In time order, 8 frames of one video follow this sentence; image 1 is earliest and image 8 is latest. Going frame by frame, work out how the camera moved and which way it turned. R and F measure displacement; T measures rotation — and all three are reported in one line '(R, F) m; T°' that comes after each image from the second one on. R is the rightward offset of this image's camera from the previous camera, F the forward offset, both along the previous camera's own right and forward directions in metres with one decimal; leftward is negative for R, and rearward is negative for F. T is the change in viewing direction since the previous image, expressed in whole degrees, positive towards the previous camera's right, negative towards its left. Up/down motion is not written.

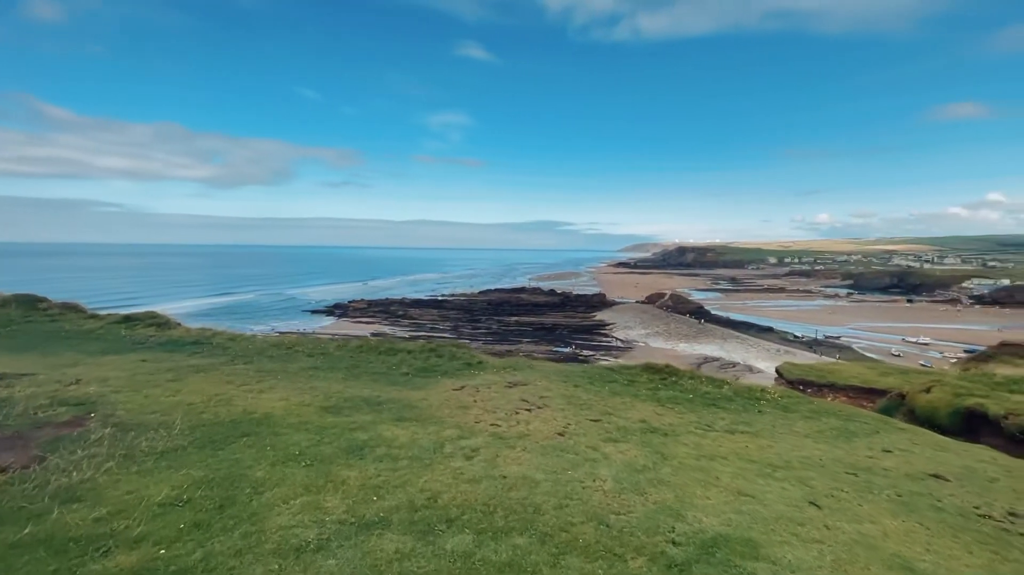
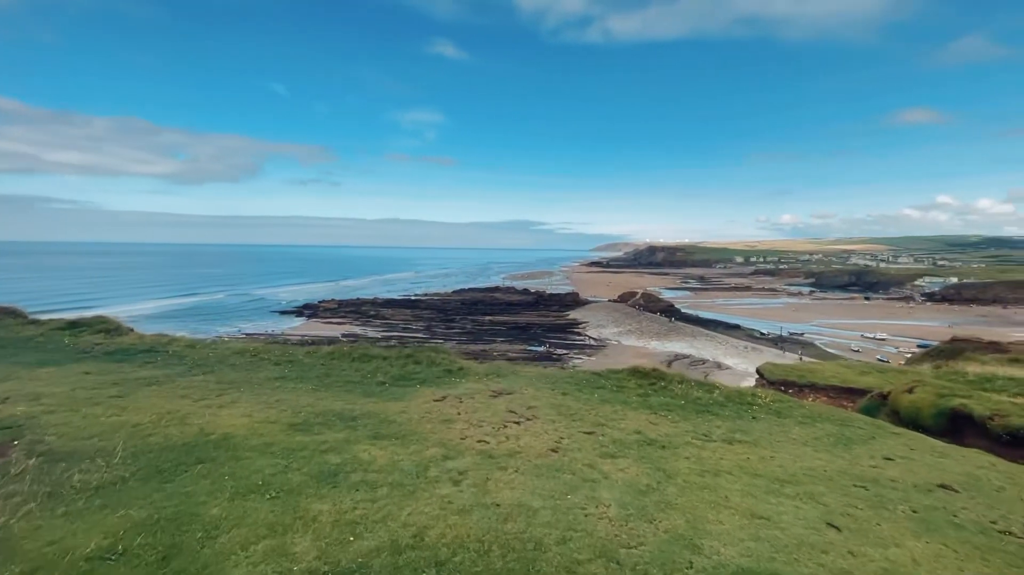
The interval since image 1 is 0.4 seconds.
(-0.1, +0.3) m; +3°
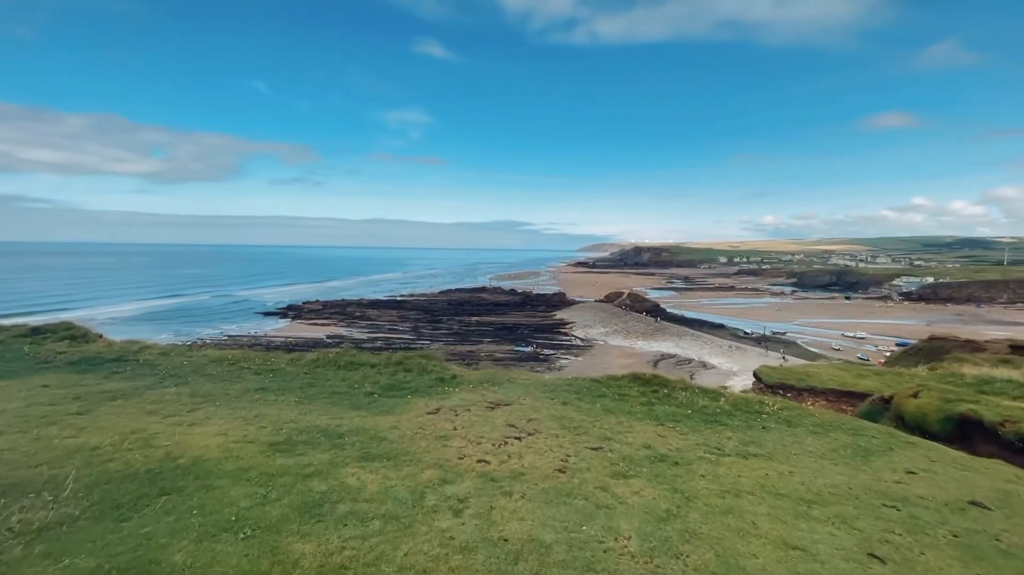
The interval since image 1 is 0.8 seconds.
(-0.1, +0.3) m; +2°
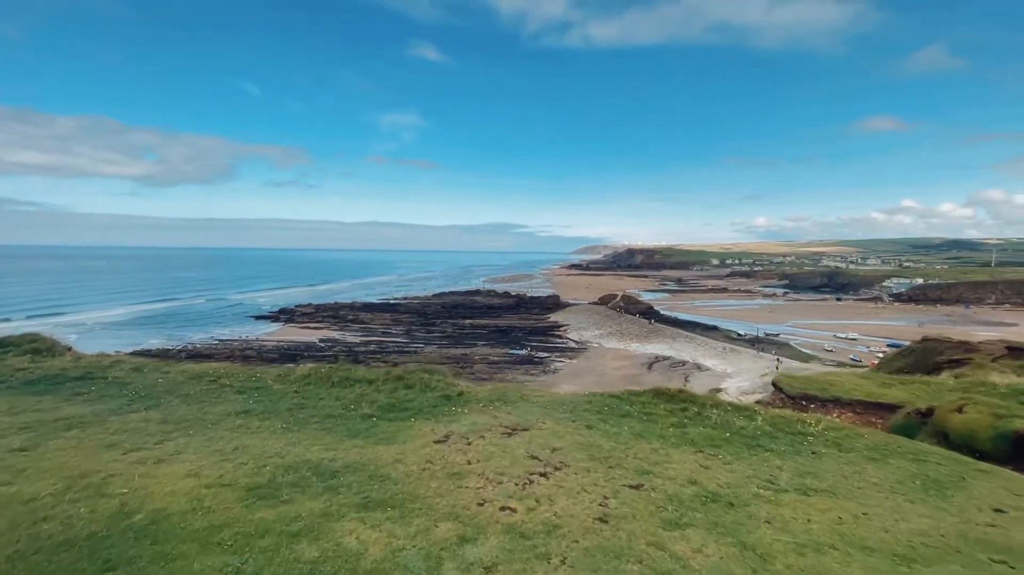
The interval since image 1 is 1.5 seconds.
(-0.2, +0.6) m; +1°
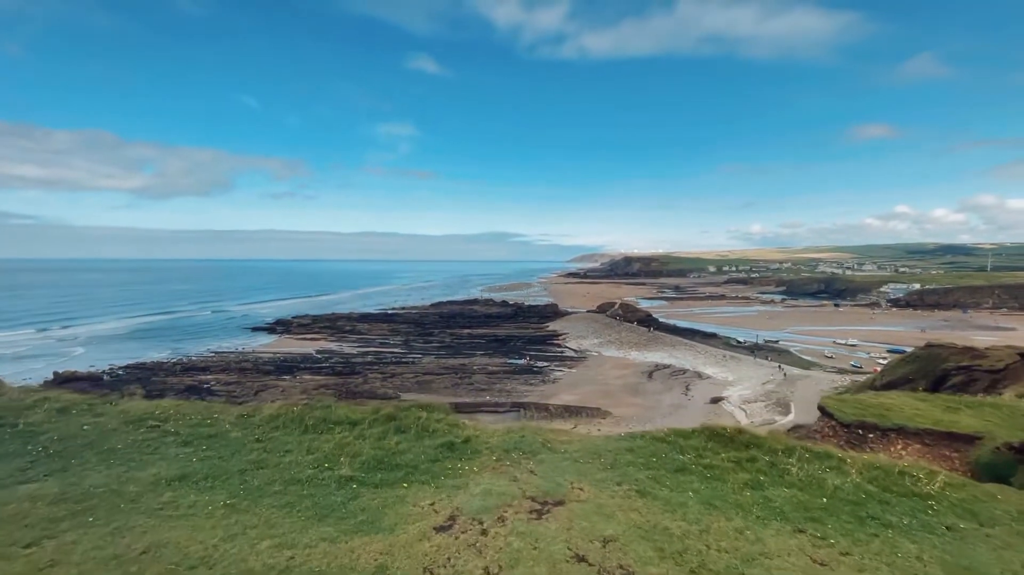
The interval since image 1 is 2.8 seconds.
(-0.2, +1.1) m; 0°
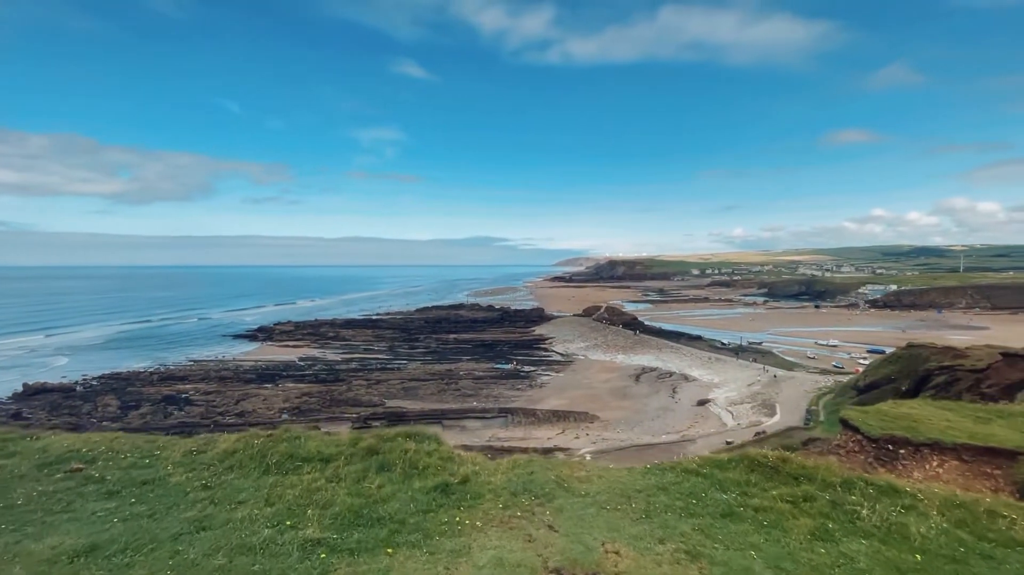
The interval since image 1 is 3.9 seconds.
(-0.1, +0.7) m; +2°
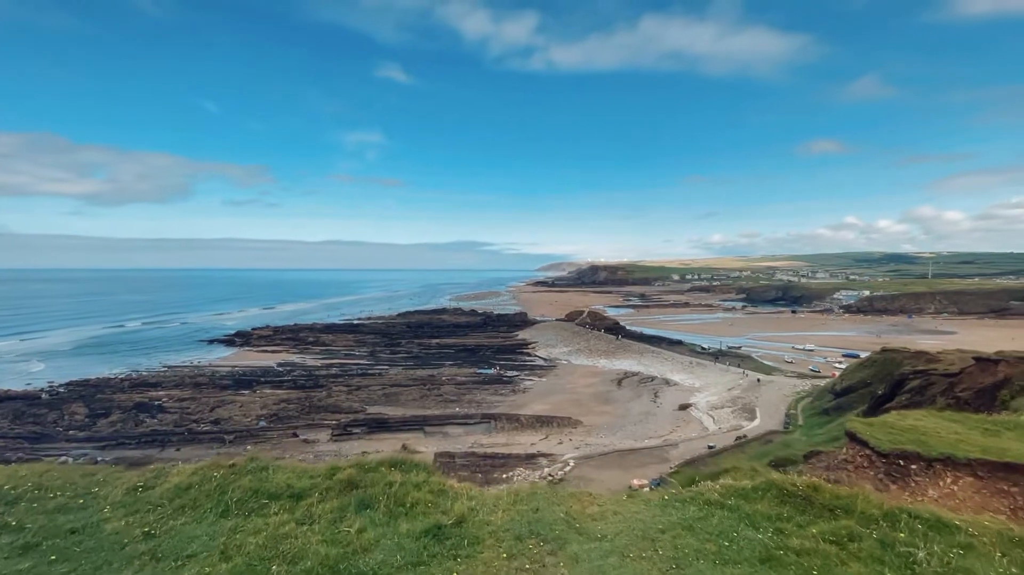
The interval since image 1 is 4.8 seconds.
(-0.1, +0.5) m; +2°
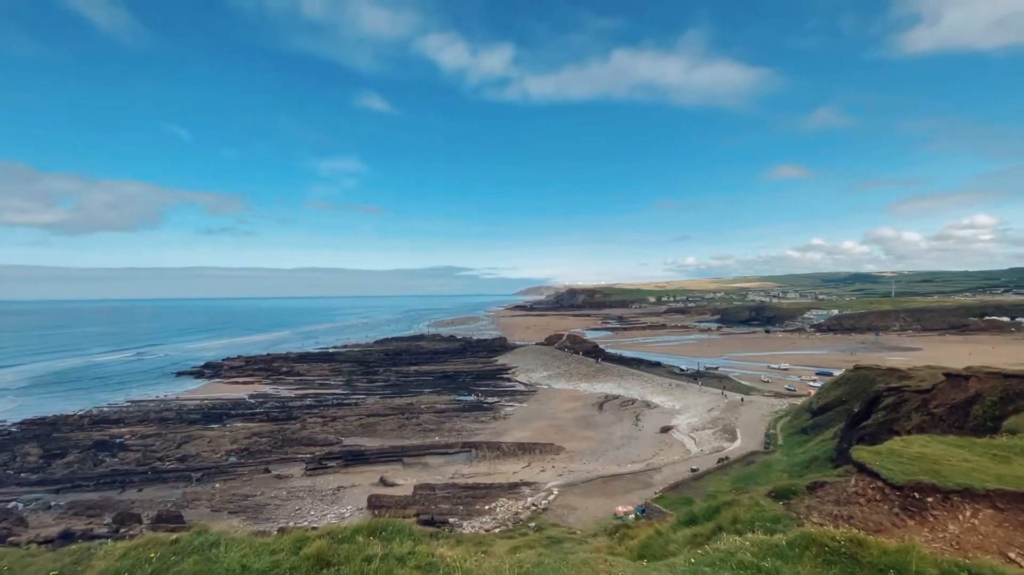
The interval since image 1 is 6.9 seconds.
(-0.1, +0.5) m; +3°
